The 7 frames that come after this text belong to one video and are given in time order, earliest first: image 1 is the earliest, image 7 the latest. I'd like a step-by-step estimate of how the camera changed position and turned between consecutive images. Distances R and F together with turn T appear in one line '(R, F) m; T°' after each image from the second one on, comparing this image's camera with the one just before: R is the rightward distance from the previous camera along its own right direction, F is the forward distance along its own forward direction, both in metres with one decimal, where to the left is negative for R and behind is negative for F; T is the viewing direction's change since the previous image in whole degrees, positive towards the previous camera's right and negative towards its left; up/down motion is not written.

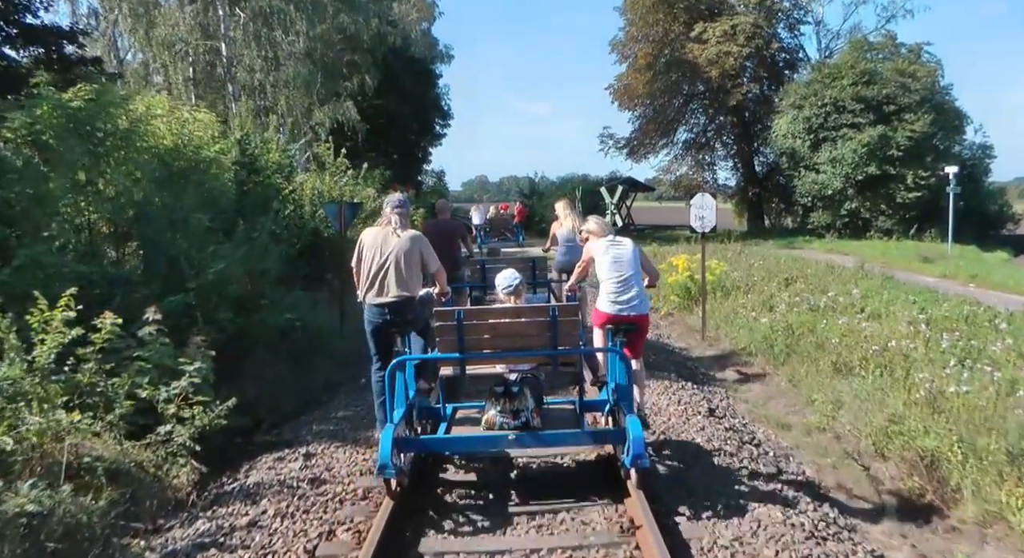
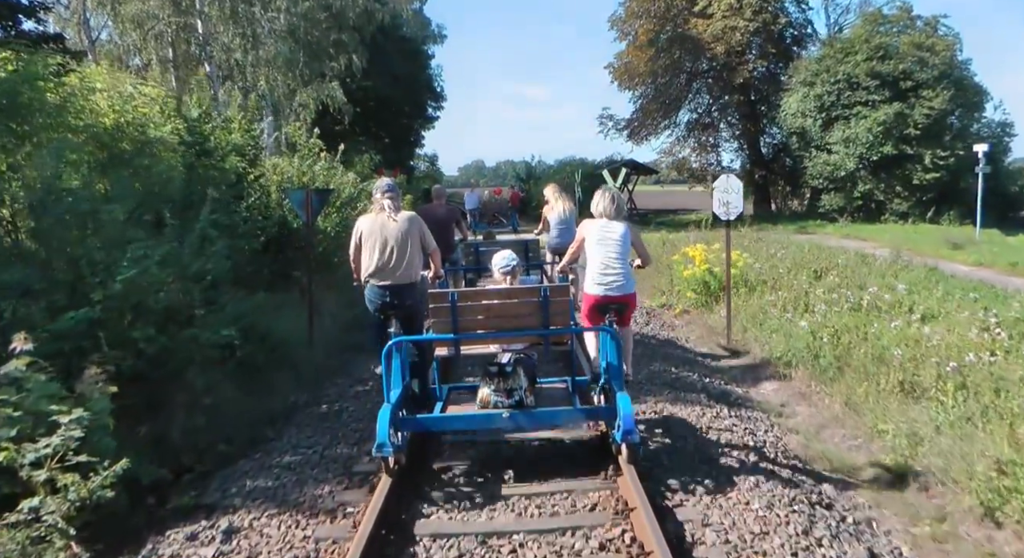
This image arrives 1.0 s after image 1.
(0.0, +1.6) m; 0°
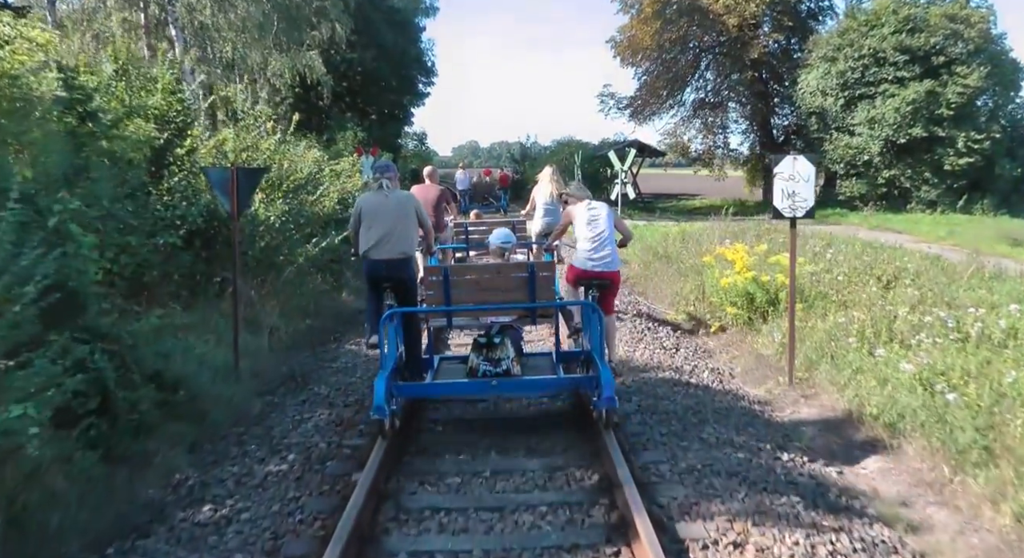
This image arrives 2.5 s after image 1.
(0.0, +2.6) m; 0°
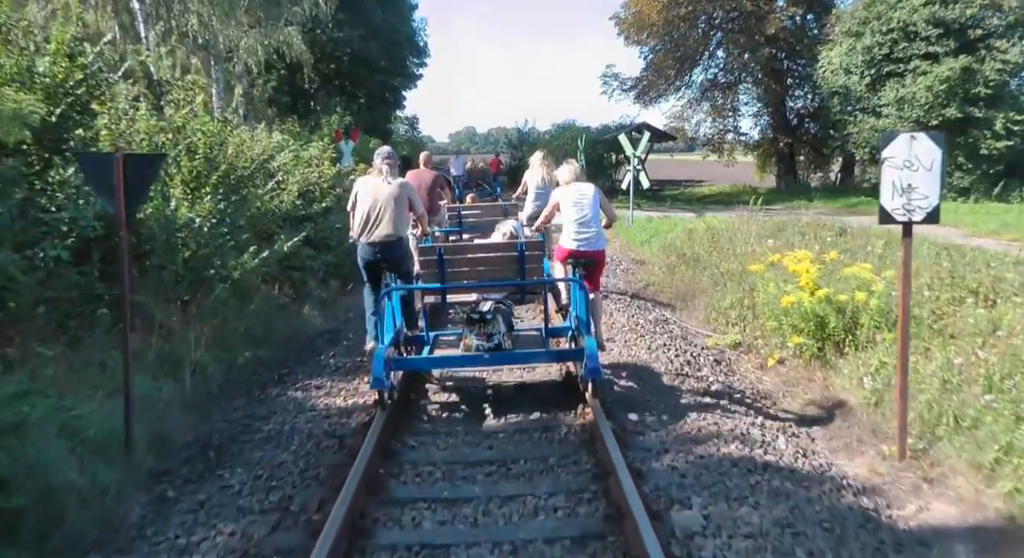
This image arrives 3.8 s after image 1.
(0.0, +2.2) m; 0°
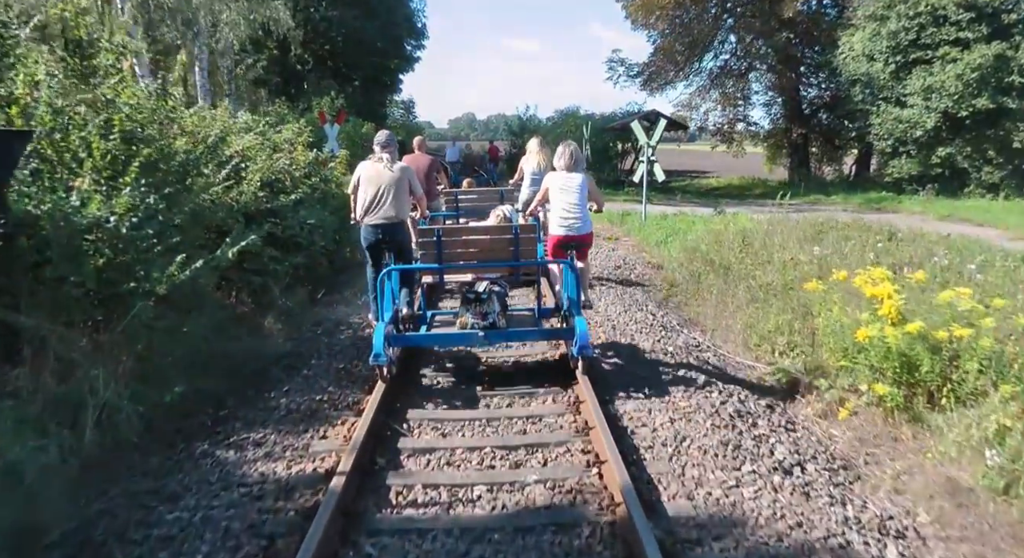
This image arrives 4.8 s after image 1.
(0.0, +1.6) m; 0°
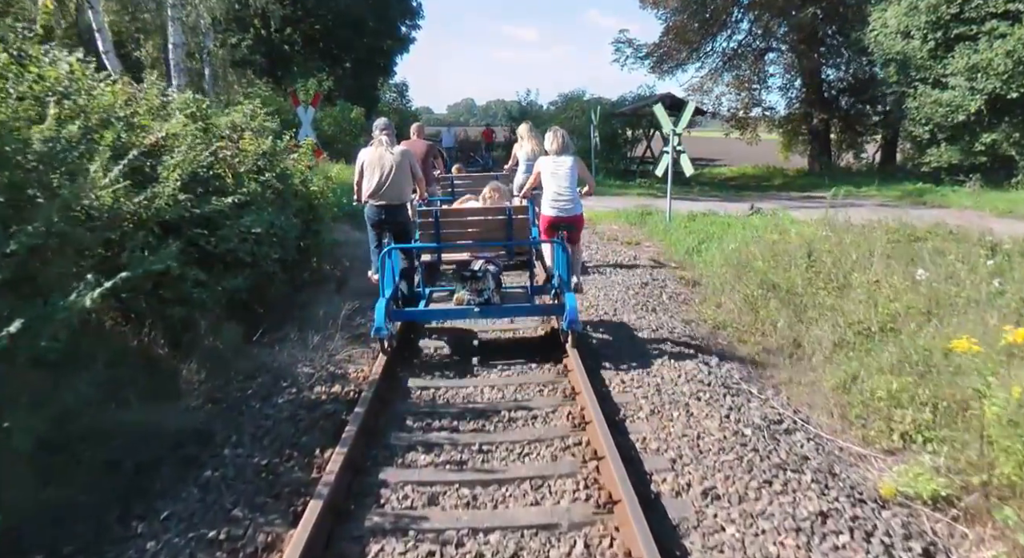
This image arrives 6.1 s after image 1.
(0.0, +2.3) m; 0°
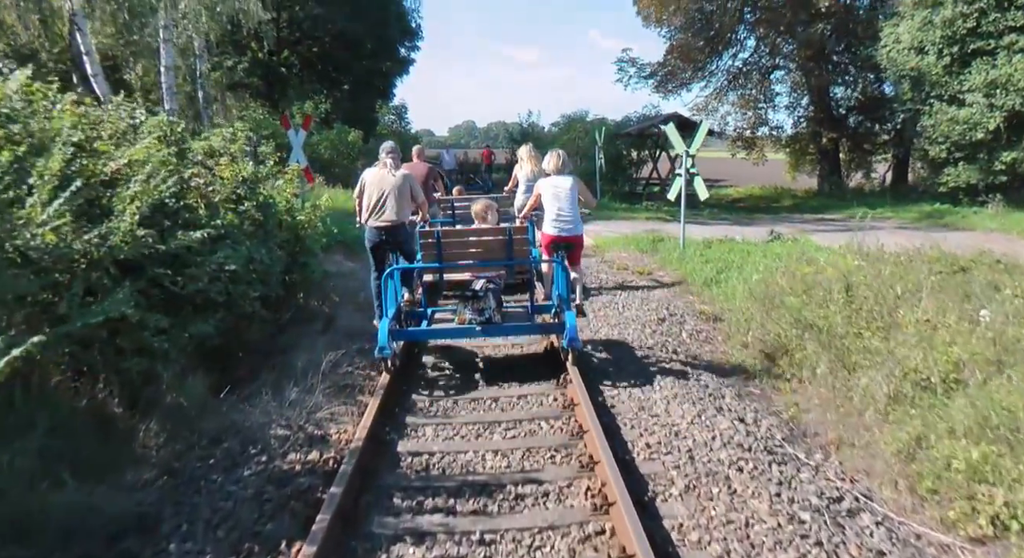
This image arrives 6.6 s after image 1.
(0.0, +0.8) m; 0°
